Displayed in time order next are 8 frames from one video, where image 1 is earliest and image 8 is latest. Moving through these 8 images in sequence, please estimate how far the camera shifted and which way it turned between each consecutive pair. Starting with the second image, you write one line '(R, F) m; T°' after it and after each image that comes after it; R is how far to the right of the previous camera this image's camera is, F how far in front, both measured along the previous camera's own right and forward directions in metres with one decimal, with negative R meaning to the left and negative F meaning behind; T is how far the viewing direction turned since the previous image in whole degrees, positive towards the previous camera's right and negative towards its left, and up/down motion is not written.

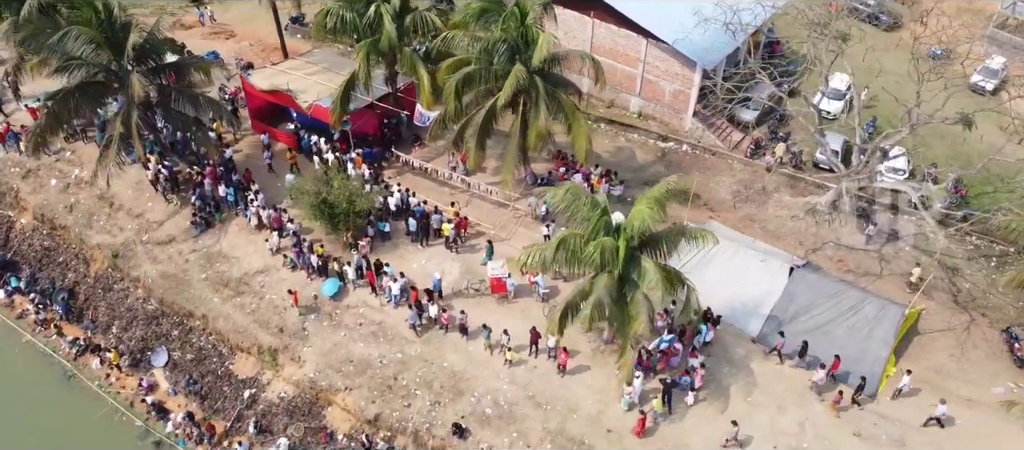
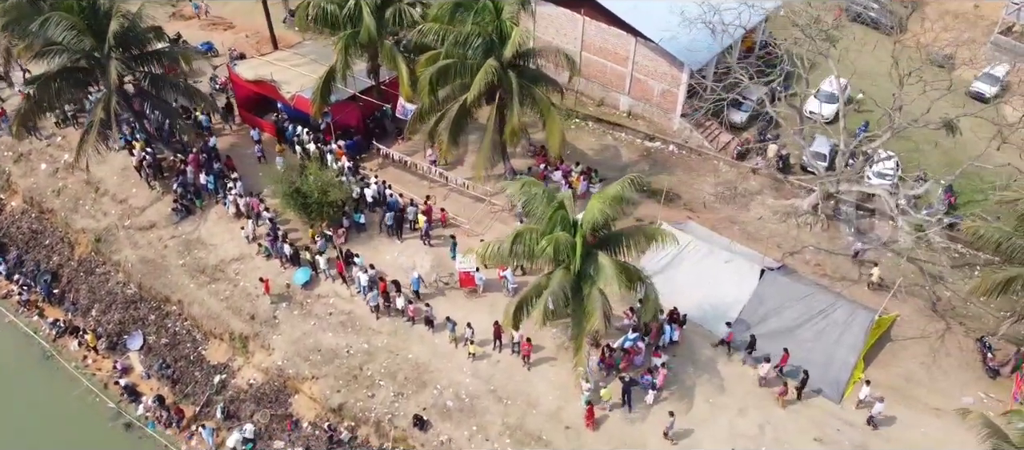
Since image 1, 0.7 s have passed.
(+1.4, 0.0) m; -2°
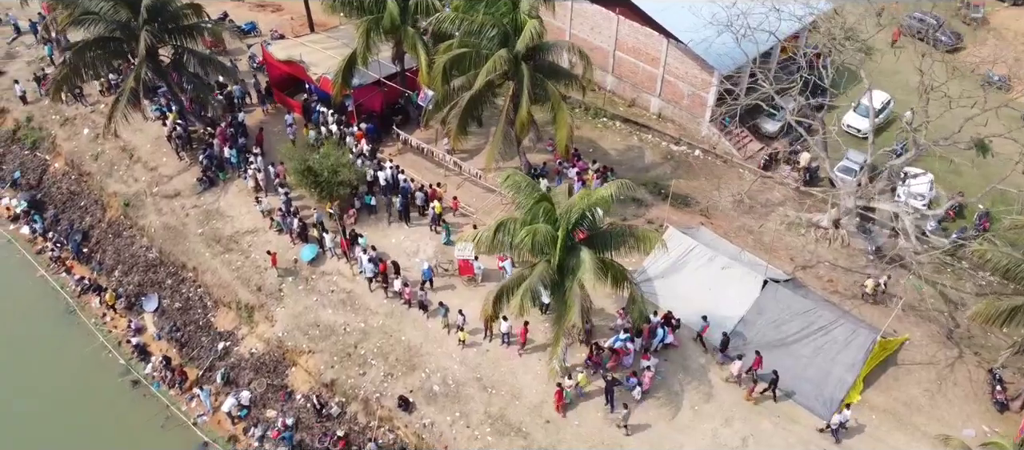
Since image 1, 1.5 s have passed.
(+1.6, 0.0) m; -5°
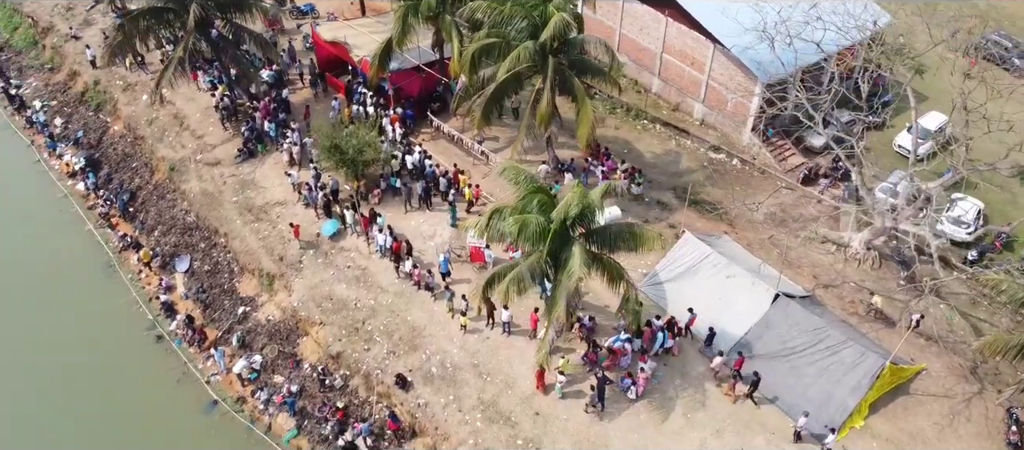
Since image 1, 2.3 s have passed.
(+1.6, 0.0) m; -6°
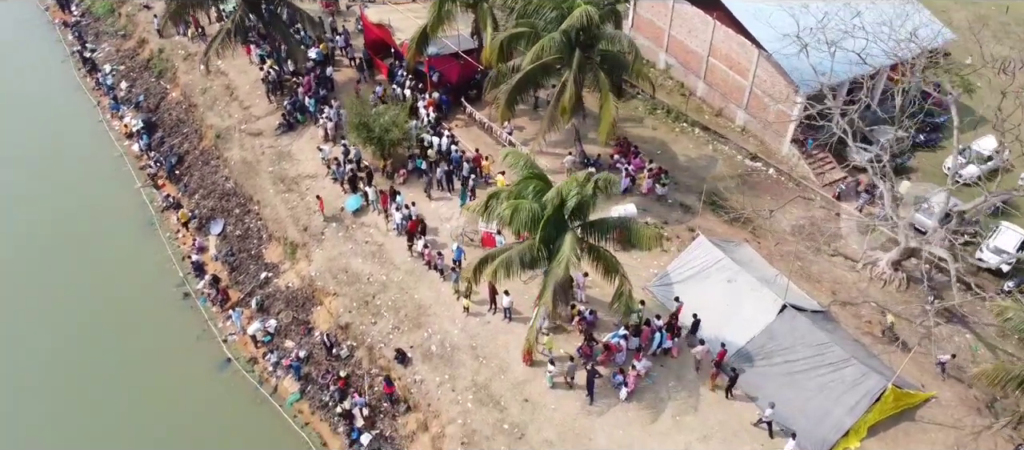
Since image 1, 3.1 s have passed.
(+1.6, -0.1) m; -5°
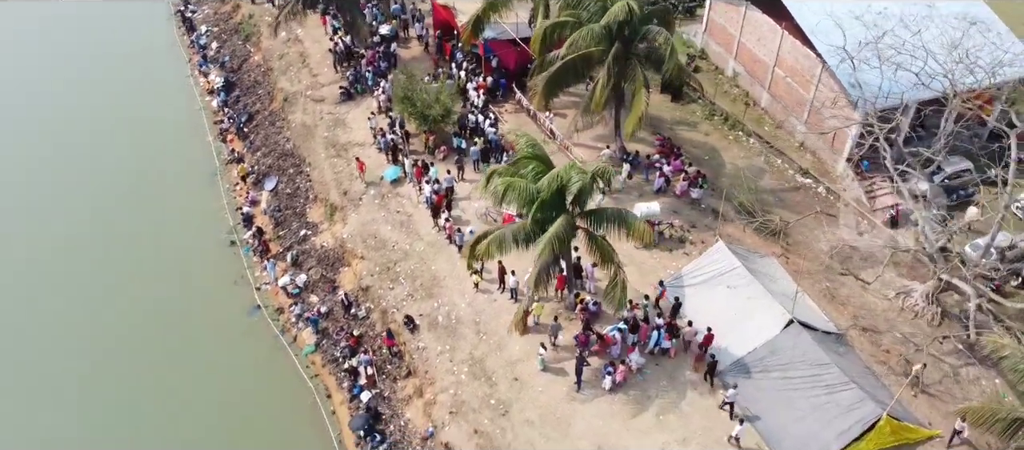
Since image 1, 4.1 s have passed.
(+2.2, -0.2) m; -7°
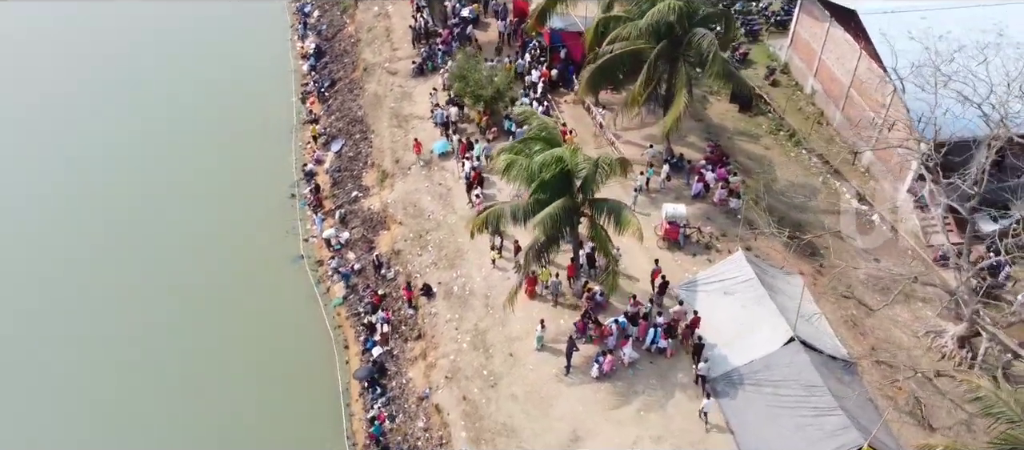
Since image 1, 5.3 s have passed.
(+2.5, -0.3) m; -8°
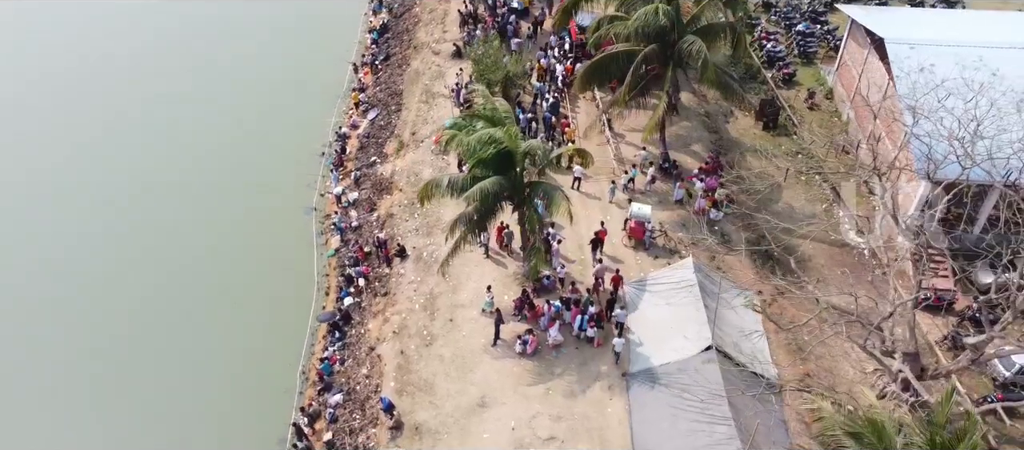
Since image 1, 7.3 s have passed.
(+4.3, -0.7) m; -9°
